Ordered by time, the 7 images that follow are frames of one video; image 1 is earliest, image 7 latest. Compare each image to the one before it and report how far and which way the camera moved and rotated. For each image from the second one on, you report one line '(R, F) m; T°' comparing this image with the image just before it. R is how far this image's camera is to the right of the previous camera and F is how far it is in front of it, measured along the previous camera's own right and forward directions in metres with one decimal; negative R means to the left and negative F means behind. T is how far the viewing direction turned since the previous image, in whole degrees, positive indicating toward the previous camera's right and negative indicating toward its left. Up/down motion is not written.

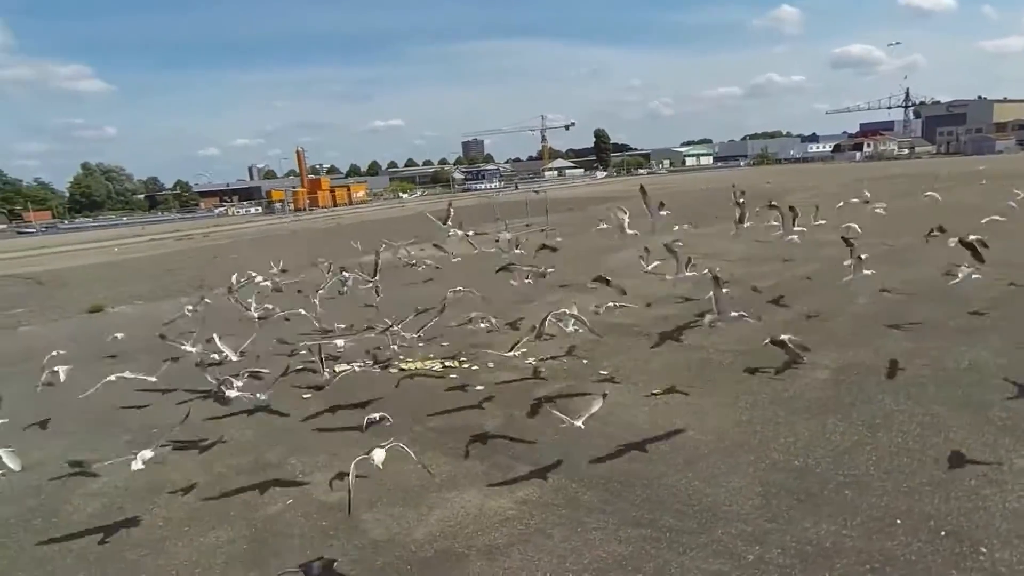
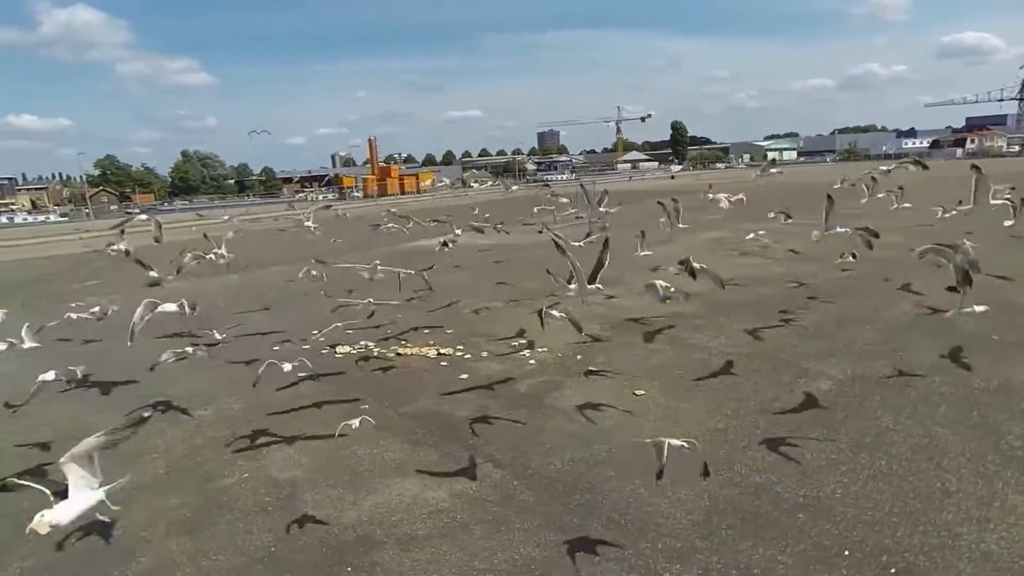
(+0.9, +0.2) m; -6°
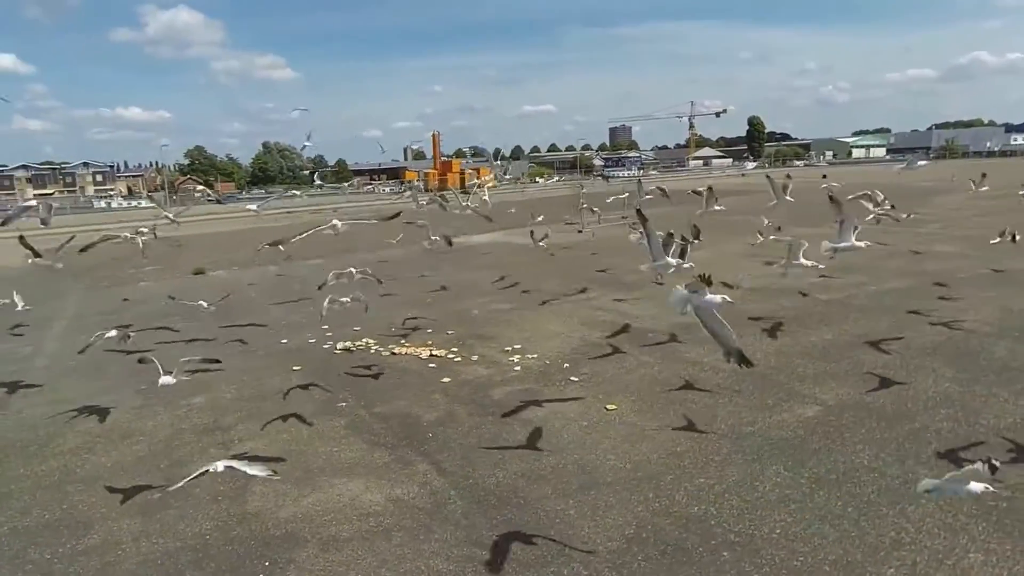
(+0.9, +0.1) m; -6°
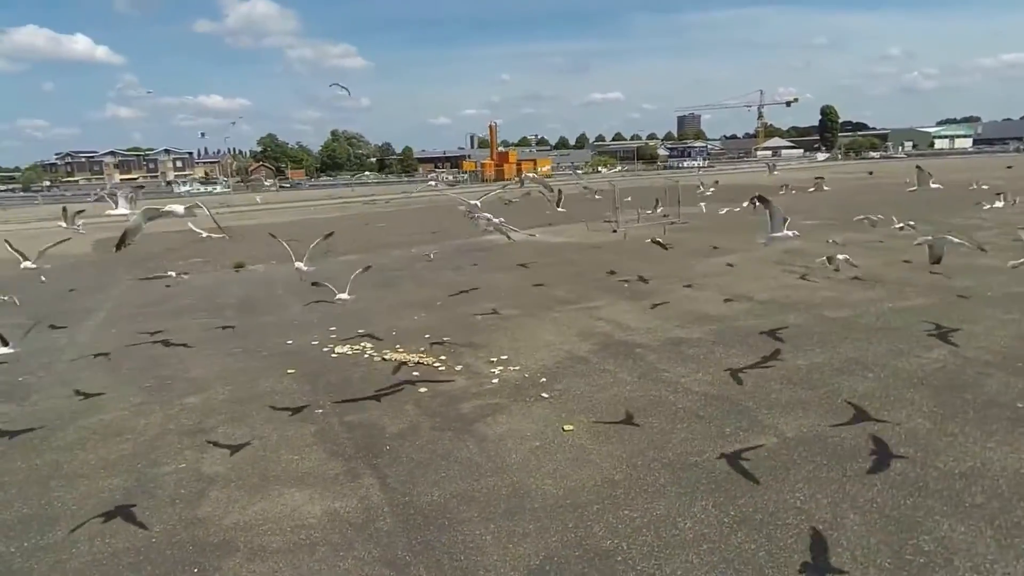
(+1.0, 0.0) m; -5°
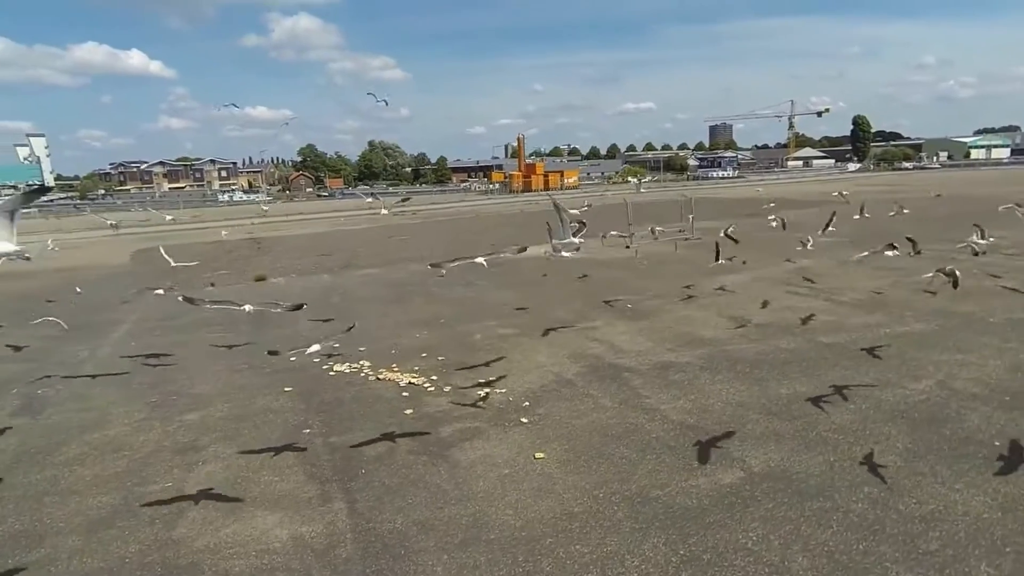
(+0.6, -0.1) m; -3°
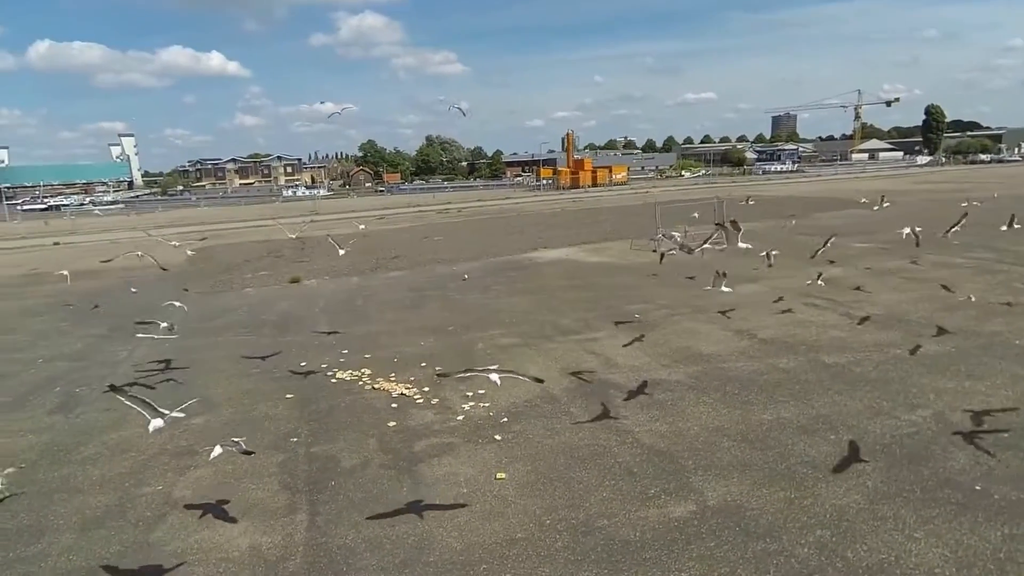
(+0.9, 0.0) m; -5°
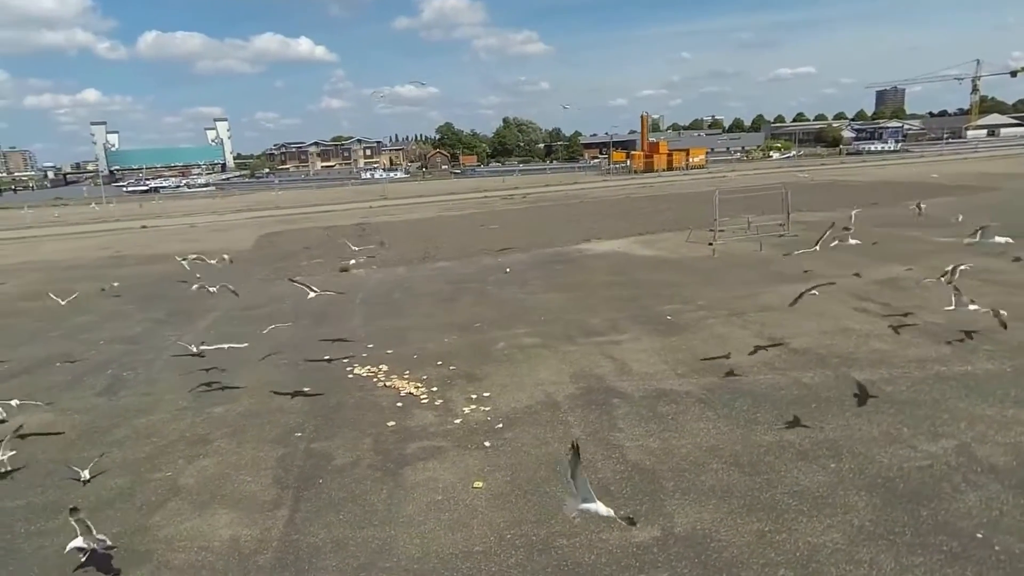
(+1.0, +0.1) m; -7°
